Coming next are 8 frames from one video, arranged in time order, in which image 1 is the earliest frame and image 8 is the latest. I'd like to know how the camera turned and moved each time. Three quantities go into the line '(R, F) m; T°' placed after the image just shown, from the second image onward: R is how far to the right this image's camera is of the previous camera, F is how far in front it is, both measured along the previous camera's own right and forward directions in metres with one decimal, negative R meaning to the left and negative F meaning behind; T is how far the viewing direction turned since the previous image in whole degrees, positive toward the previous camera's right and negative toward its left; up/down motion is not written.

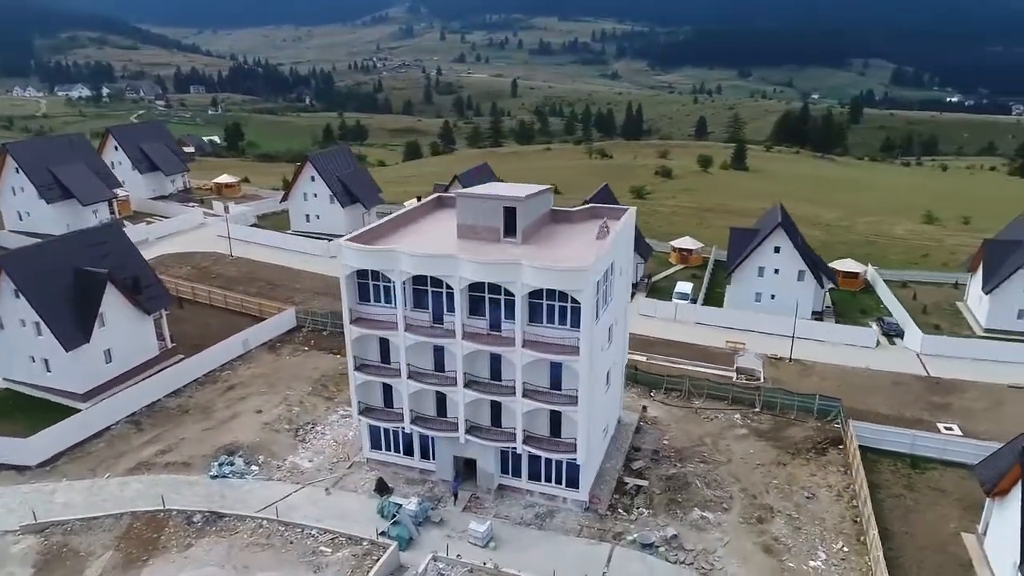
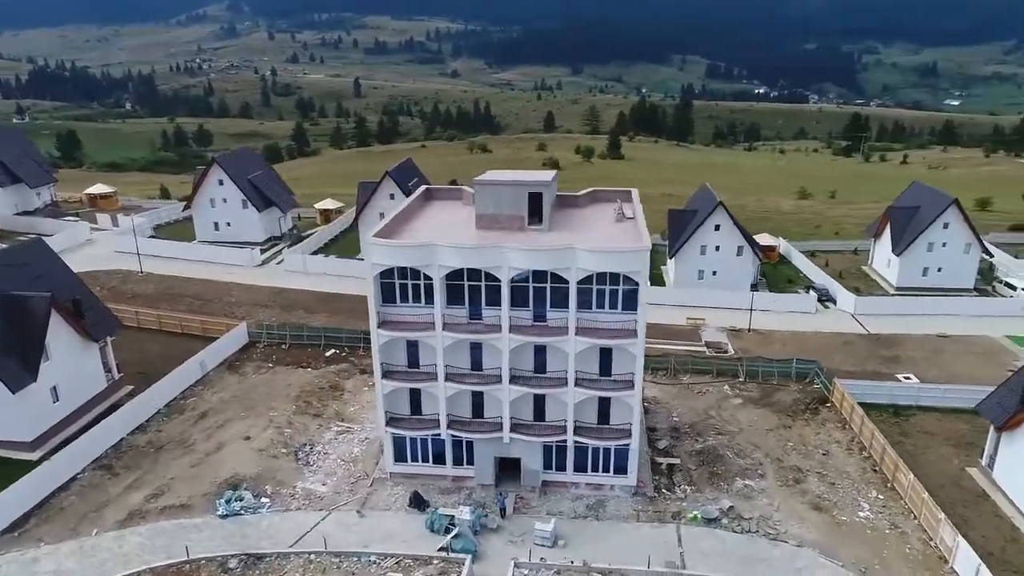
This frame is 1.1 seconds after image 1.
(-6.7, +1.8) m; +12°
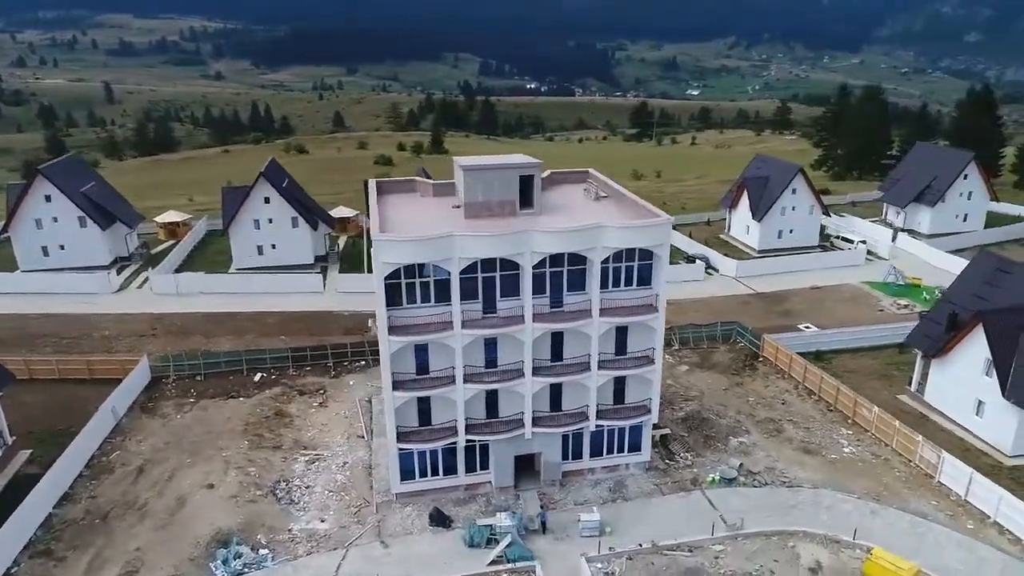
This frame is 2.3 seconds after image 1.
(-7.3, +2.4) m; +16°
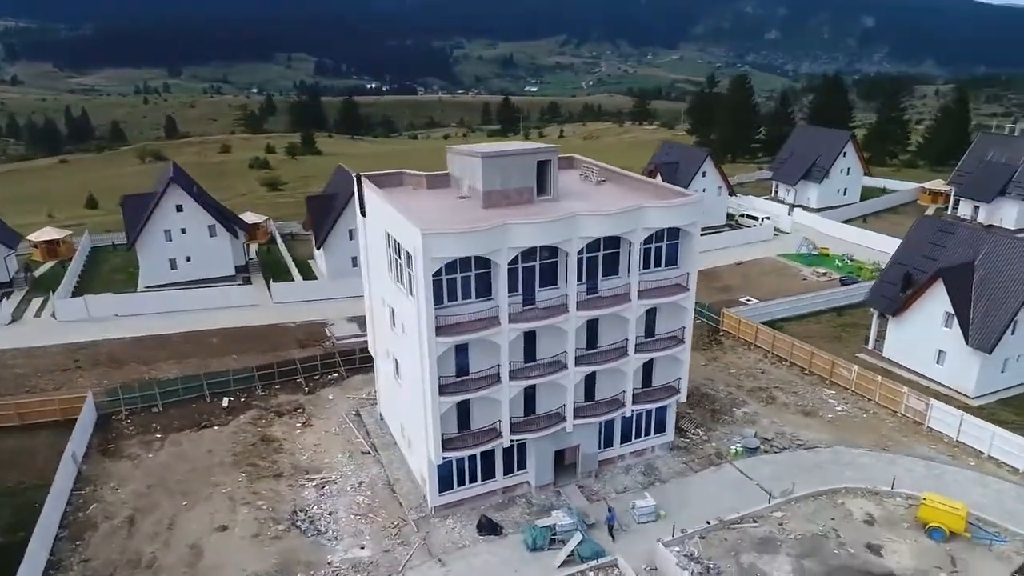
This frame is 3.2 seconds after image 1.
(-5.9, +1.7) m; +12°
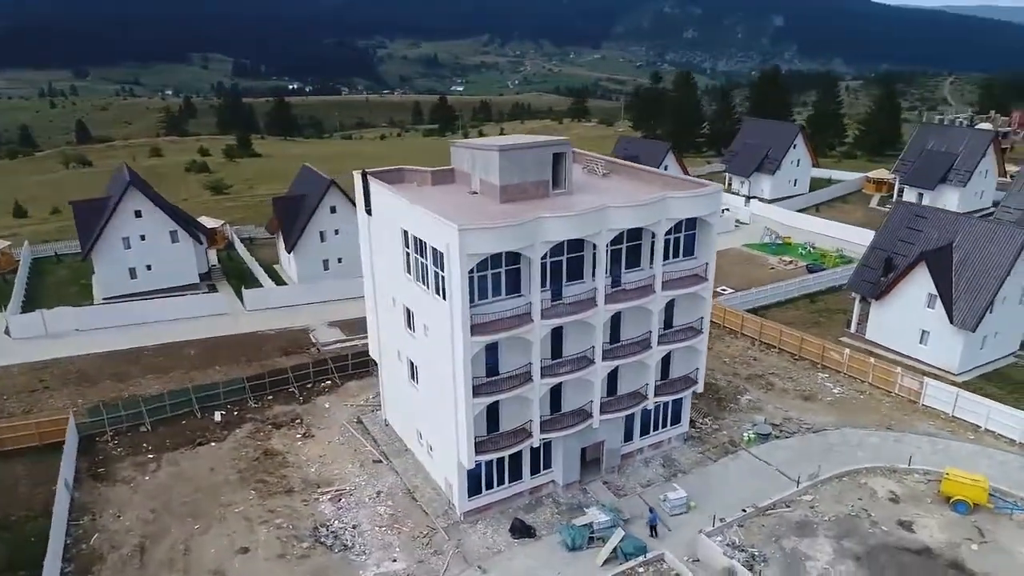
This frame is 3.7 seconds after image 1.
(-3.0, +0.7) m; +6°
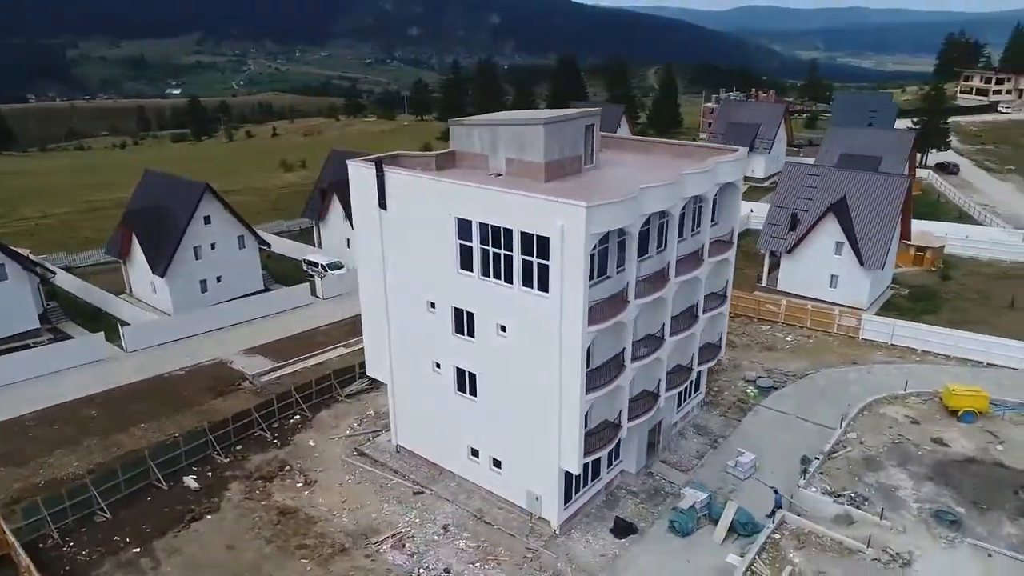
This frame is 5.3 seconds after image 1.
(-9.0, +3.7) m; +20°
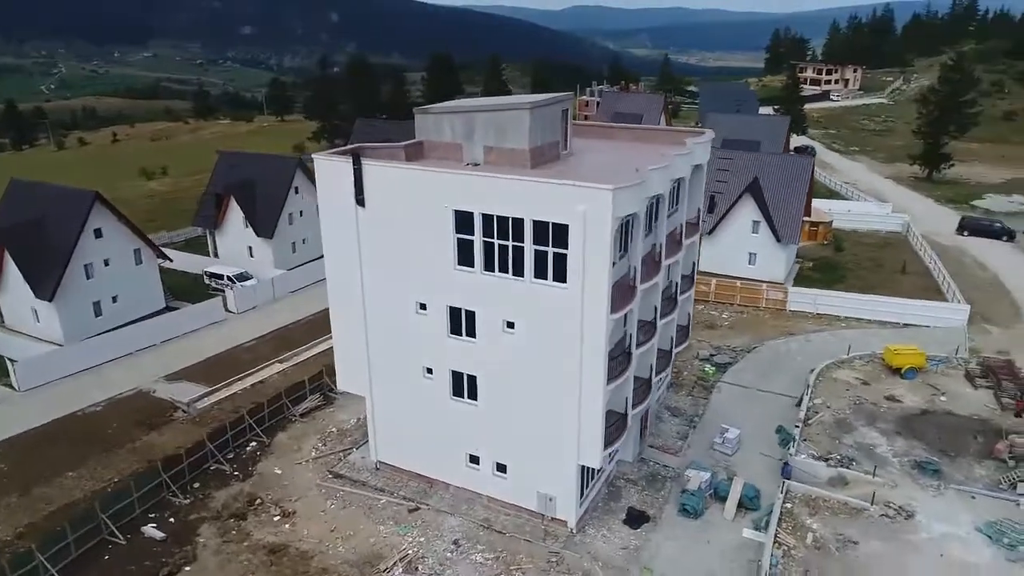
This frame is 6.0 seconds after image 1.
(-3.8, +1.4) m; +11°
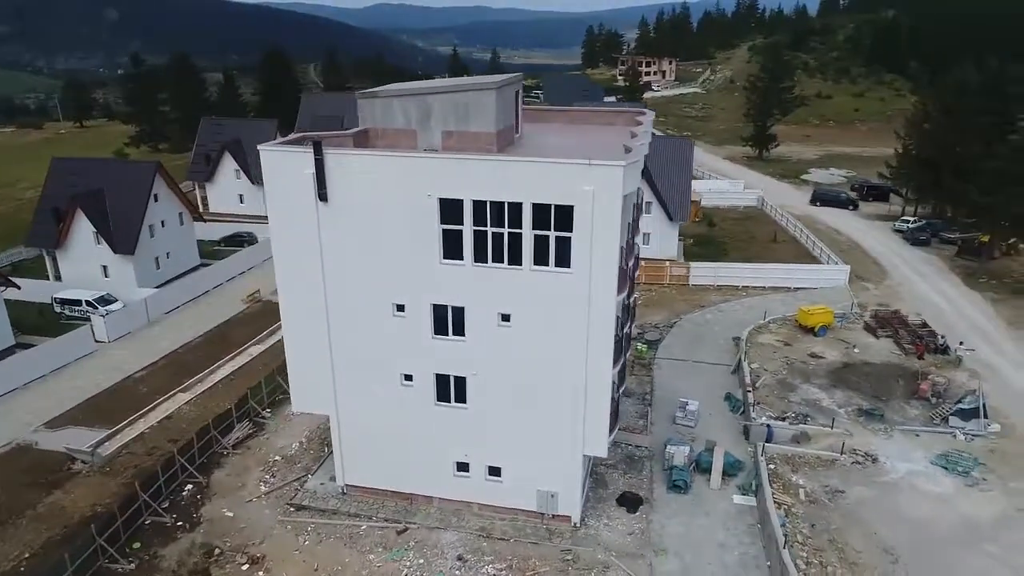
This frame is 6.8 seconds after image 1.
(-4.0, +1.6) m; +14°
